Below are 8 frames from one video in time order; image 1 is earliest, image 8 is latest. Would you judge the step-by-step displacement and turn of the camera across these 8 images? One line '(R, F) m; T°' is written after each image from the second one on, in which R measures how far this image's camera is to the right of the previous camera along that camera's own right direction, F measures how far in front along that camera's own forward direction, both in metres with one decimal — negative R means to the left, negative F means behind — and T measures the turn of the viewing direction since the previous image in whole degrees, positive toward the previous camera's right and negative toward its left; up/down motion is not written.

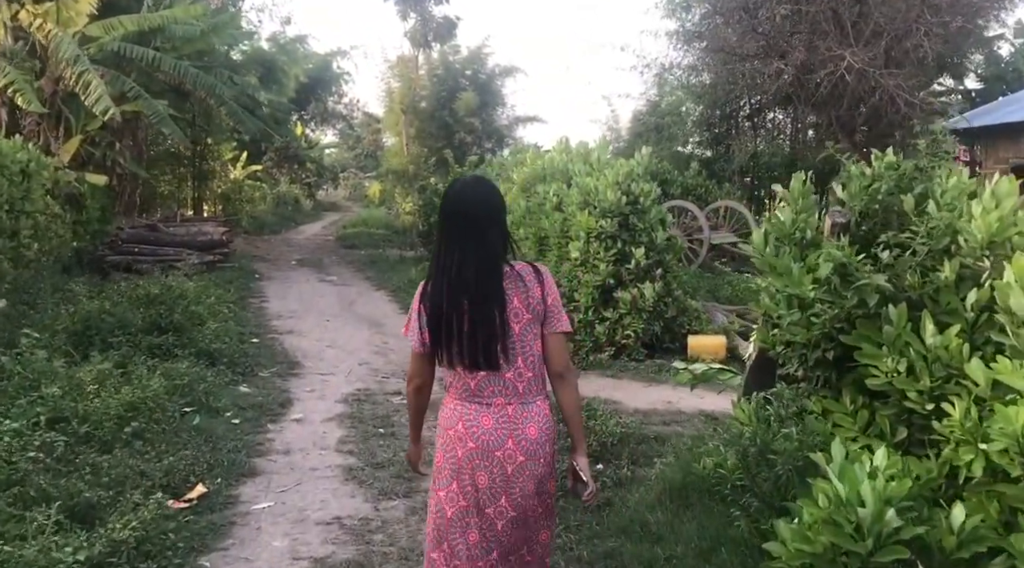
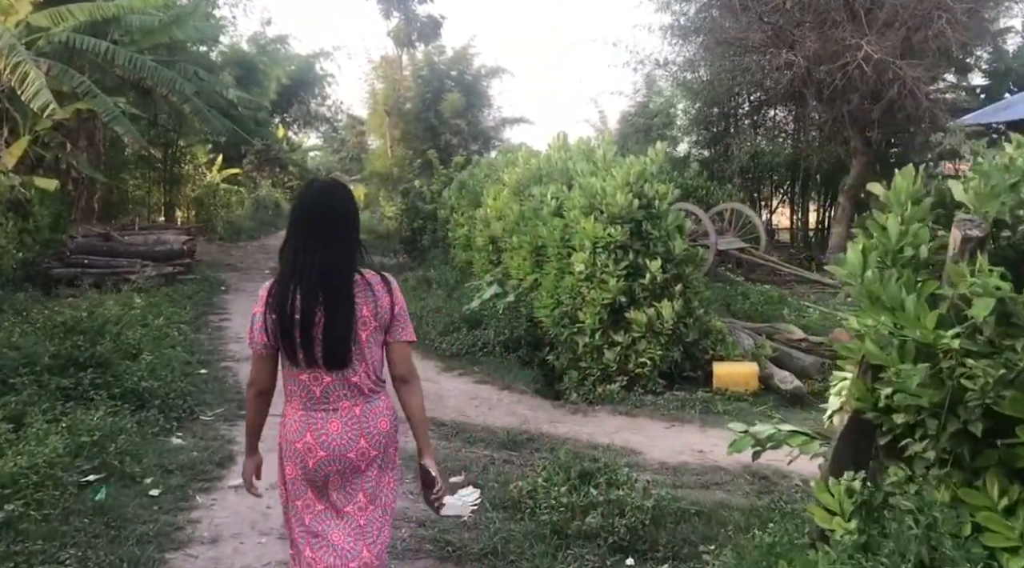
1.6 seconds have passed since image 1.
(0.0, +1.2) m; +1°
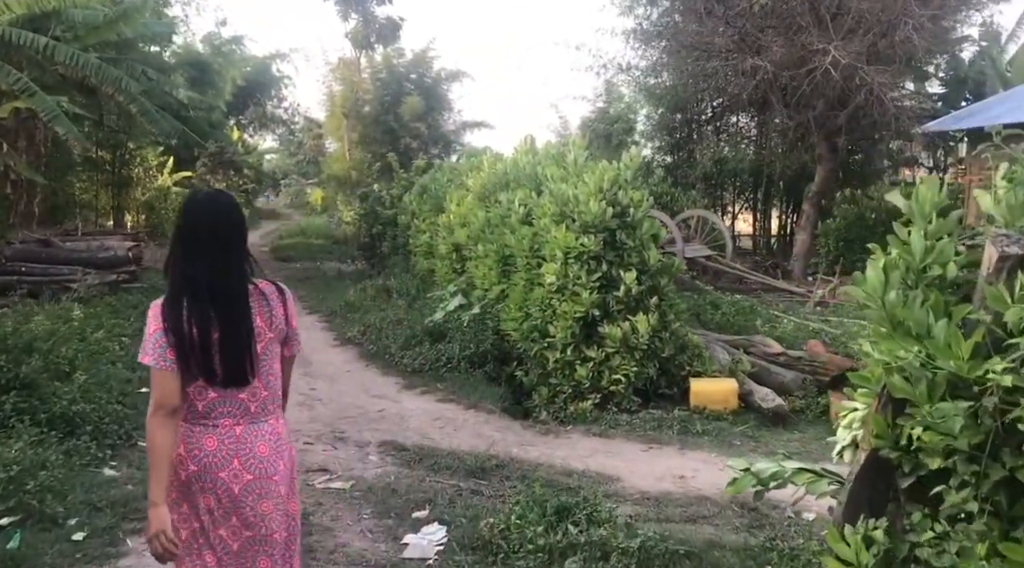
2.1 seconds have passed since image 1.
(-0.1, +0.4) m; +3°
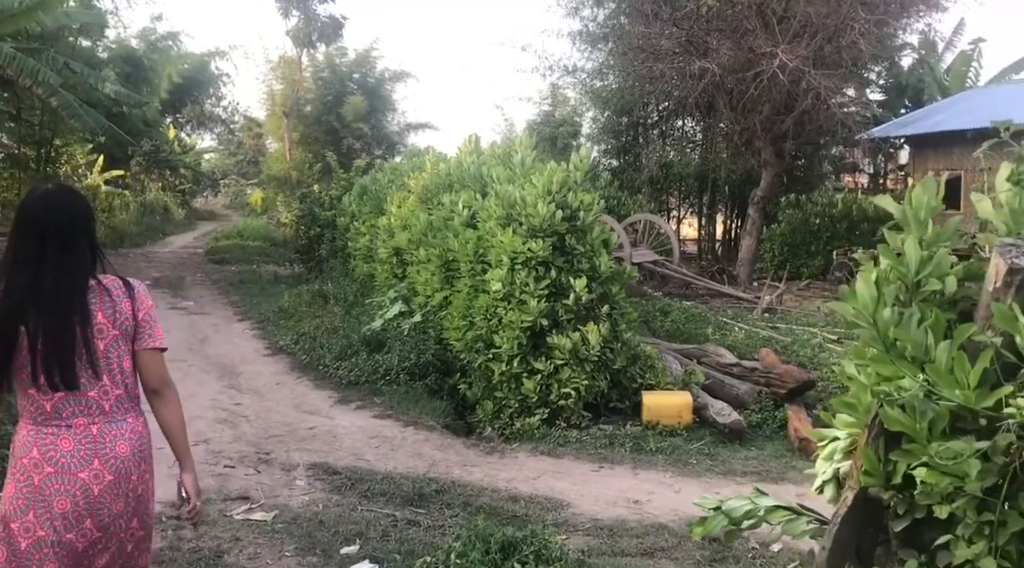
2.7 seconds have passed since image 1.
(0.0, +0.4) m; +4°
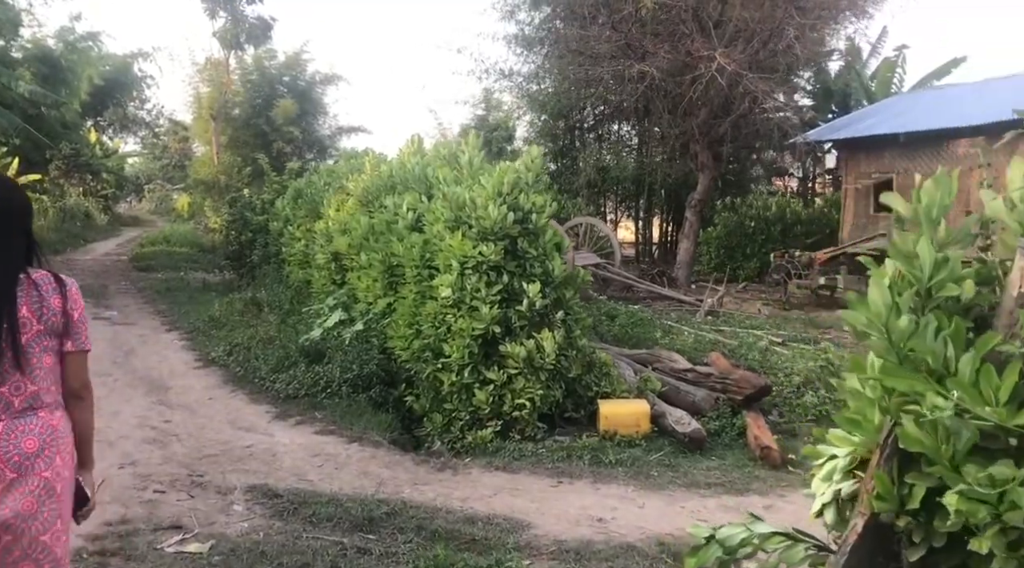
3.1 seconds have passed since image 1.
(-0.1, +0.3) m; +4°
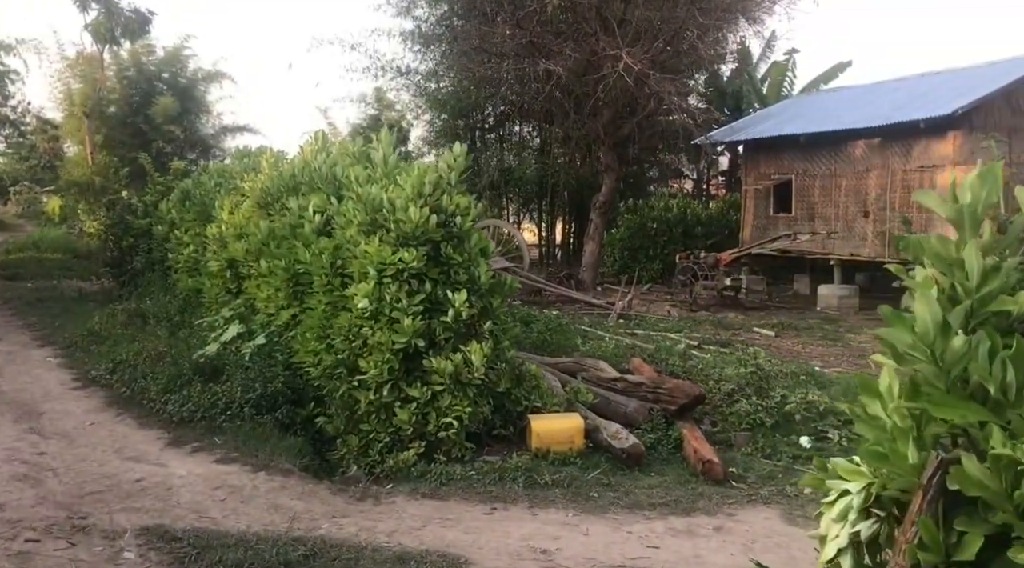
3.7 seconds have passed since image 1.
(-0.2, +0.4) m; +7°
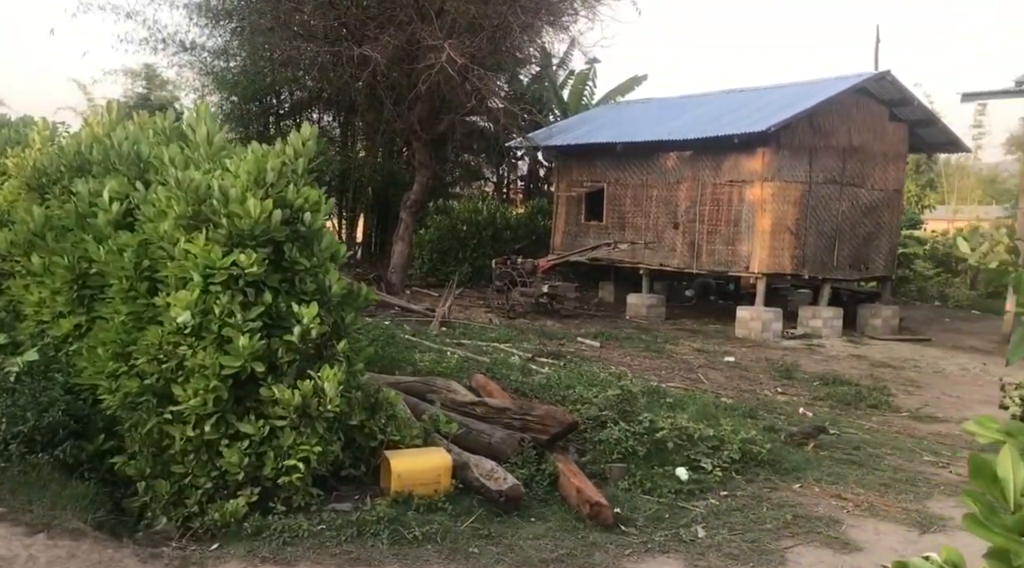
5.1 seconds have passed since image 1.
(-0.4, +0.8) m; +14°
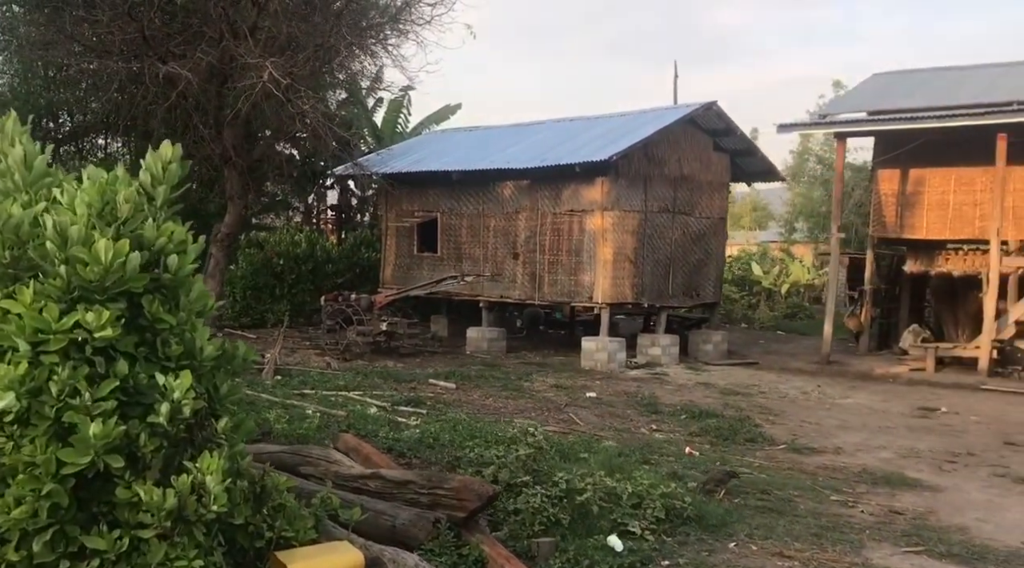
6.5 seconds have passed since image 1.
(-0.5, +0.8) m; +13°
